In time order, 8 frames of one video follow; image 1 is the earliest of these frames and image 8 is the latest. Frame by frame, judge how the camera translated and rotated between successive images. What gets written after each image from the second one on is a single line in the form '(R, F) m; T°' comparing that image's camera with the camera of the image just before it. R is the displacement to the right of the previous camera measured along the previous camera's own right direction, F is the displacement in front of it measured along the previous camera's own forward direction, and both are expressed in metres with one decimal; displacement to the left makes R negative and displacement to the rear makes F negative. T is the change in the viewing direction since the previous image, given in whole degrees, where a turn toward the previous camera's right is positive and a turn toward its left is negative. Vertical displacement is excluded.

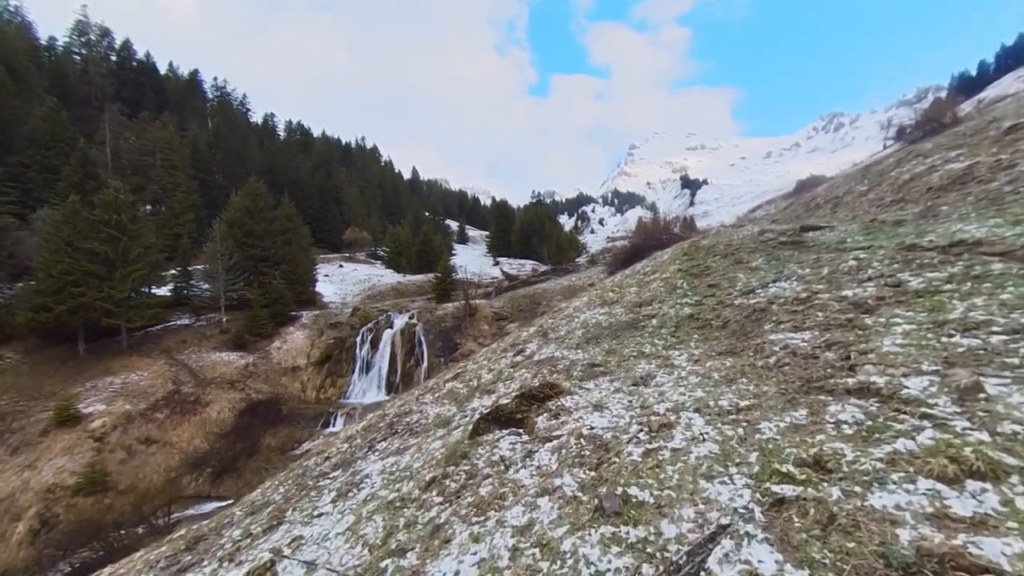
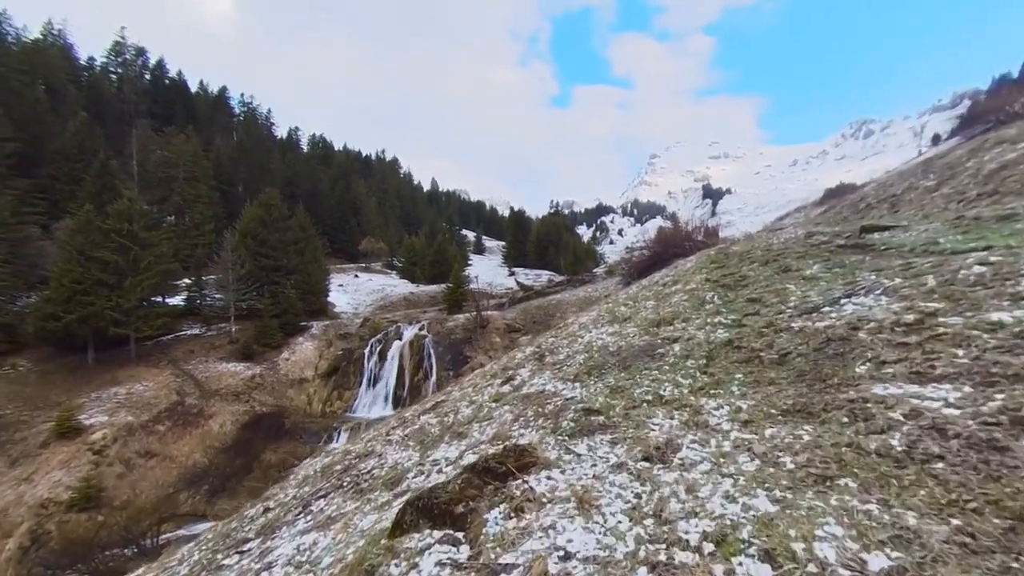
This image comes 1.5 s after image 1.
(+0.2, +0.7) m; -2°
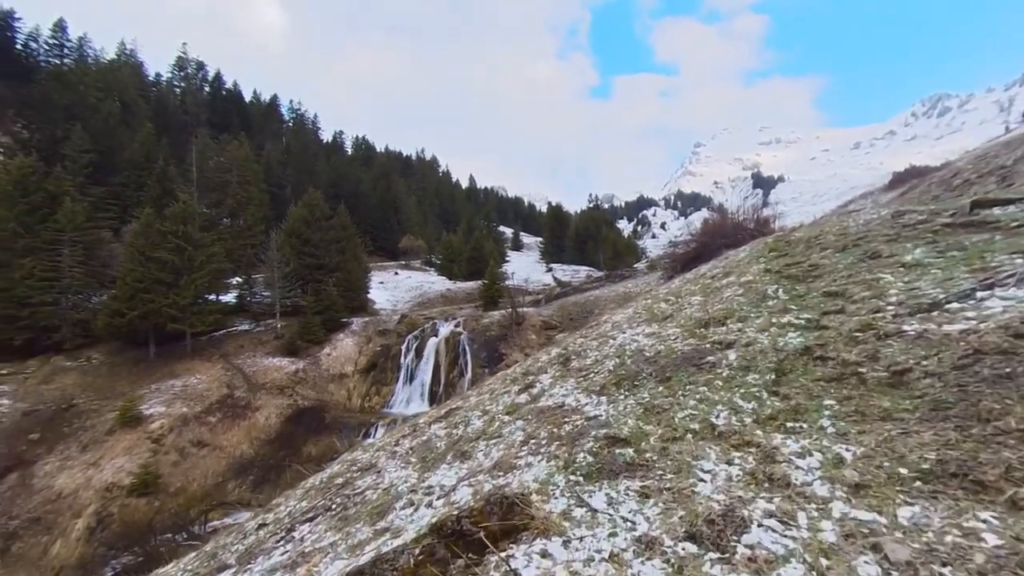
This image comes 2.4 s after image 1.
(+0.1, +0.4) m; -5°
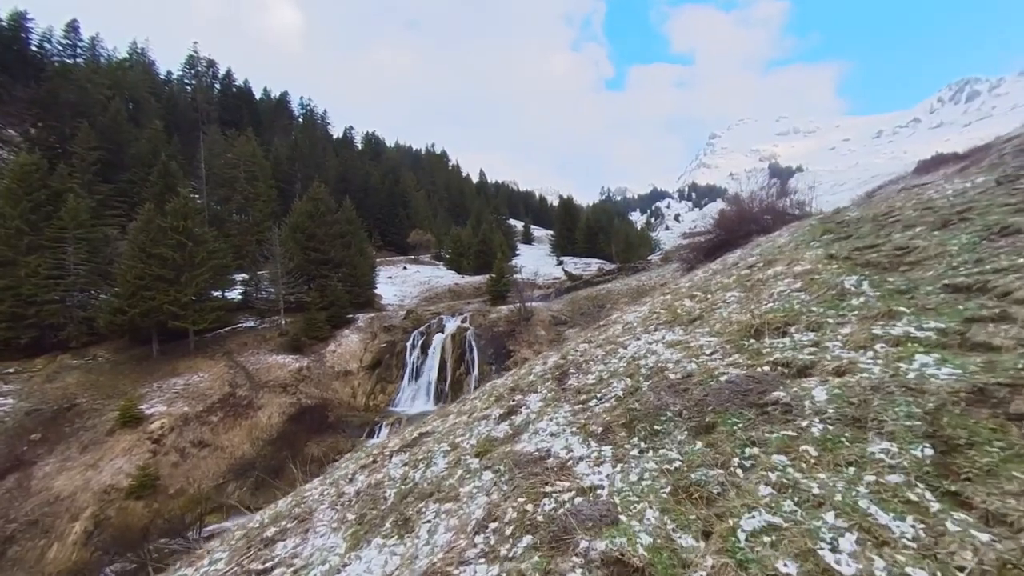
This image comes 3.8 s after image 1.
(-0.2, +0.8) m; -1°
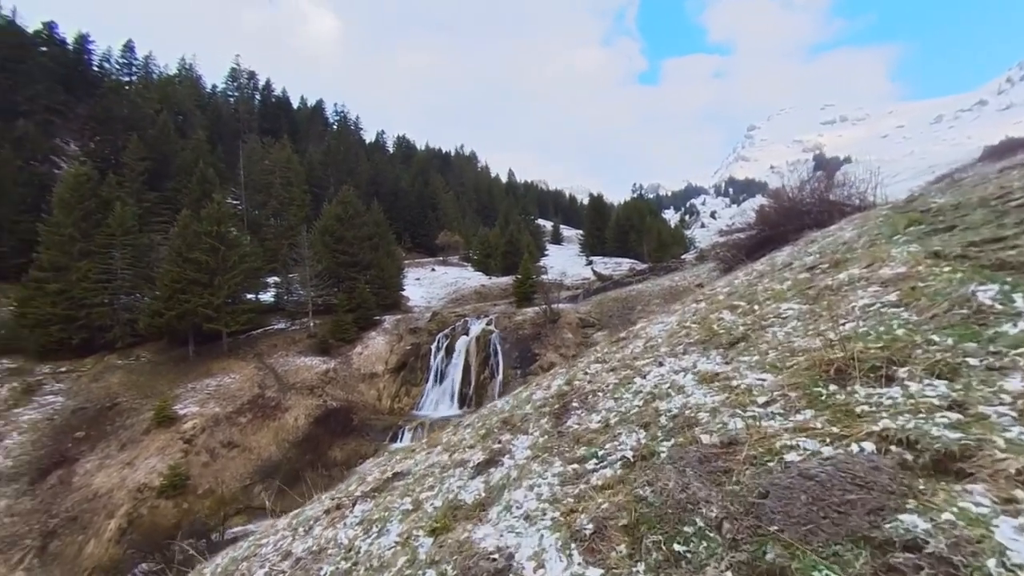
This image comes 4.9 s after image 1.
(+0.1, +0.5) m; -4°
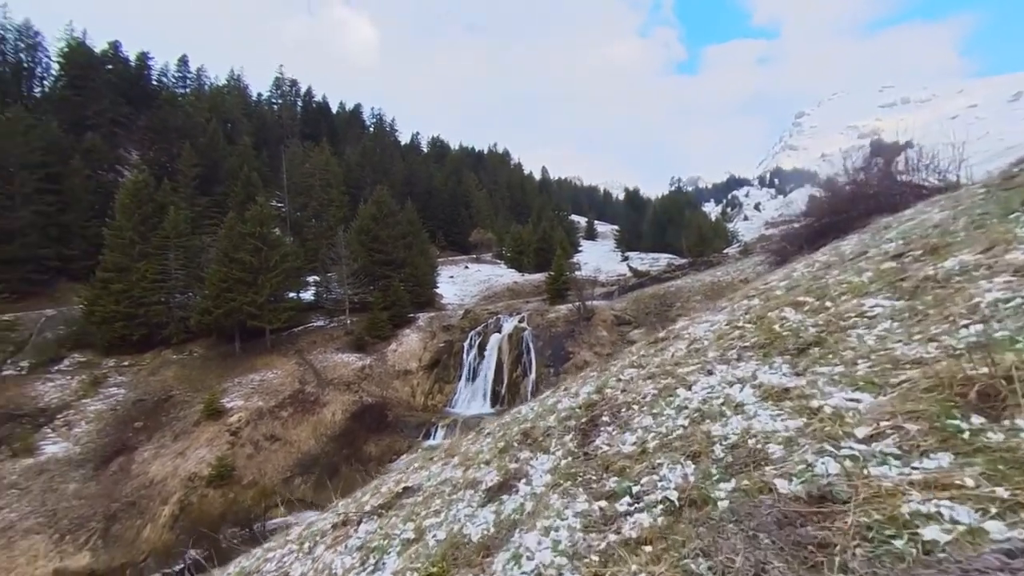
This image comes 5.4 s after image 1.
(+0.2, +0.1) m; -4°
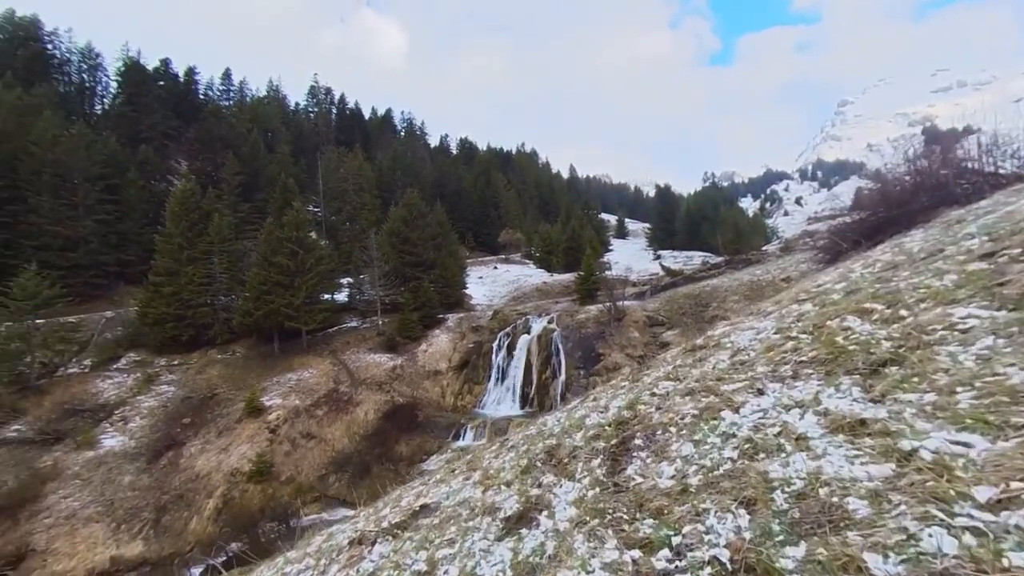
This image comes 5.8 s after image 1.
(+0.2, 0.0) m; -4°
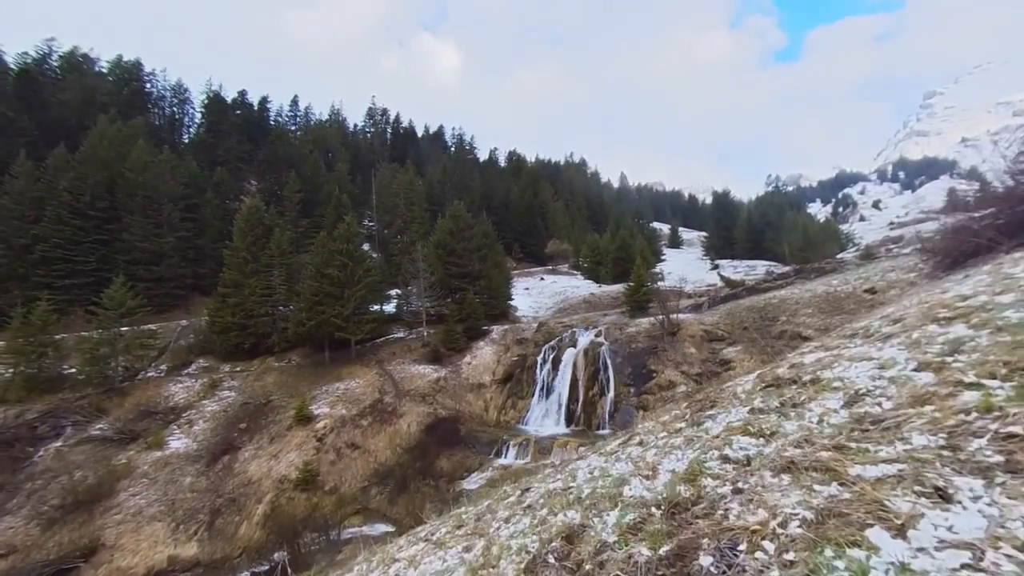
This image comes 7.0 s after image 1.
(+0.1, +0.6) m; -6°
